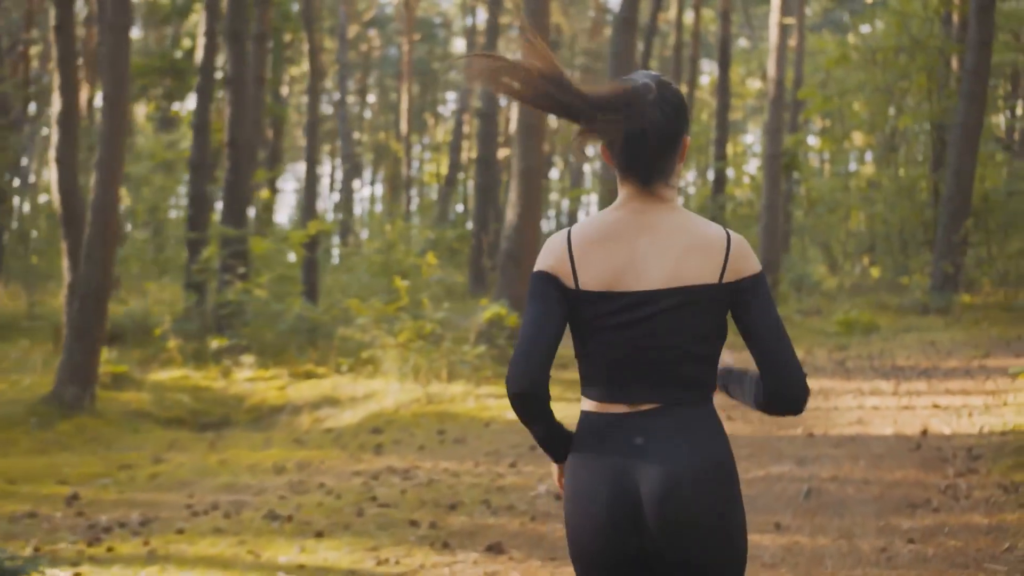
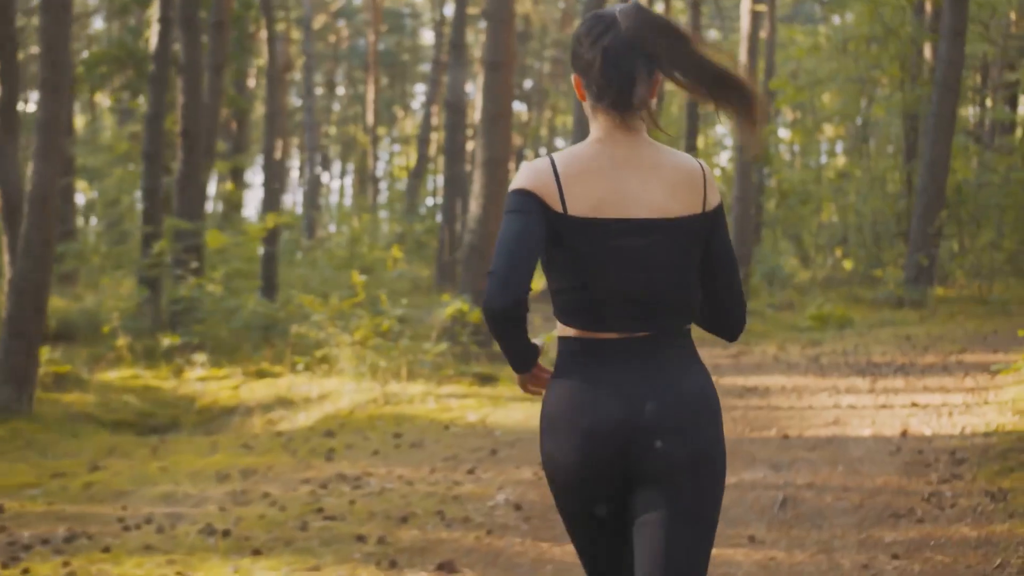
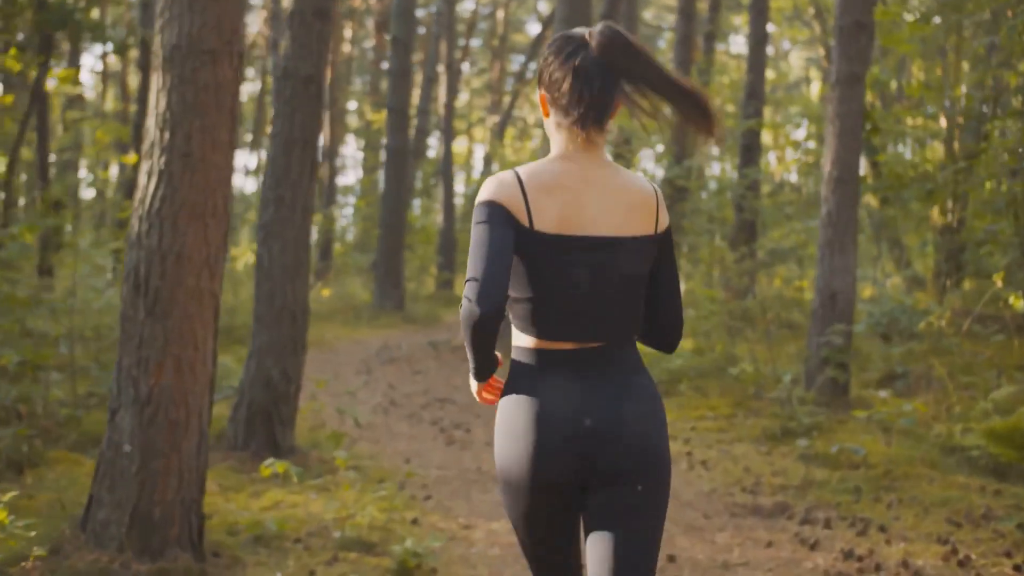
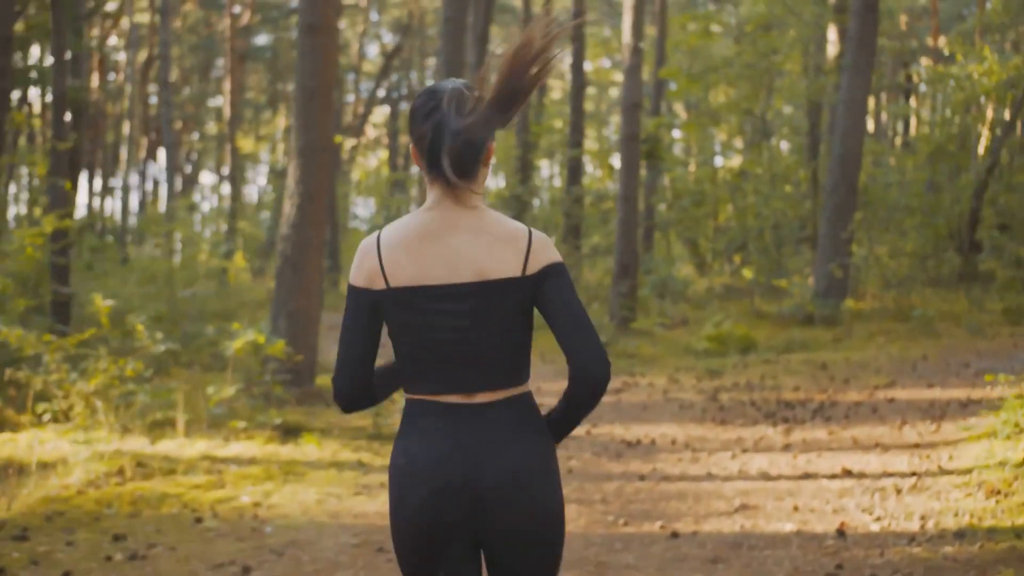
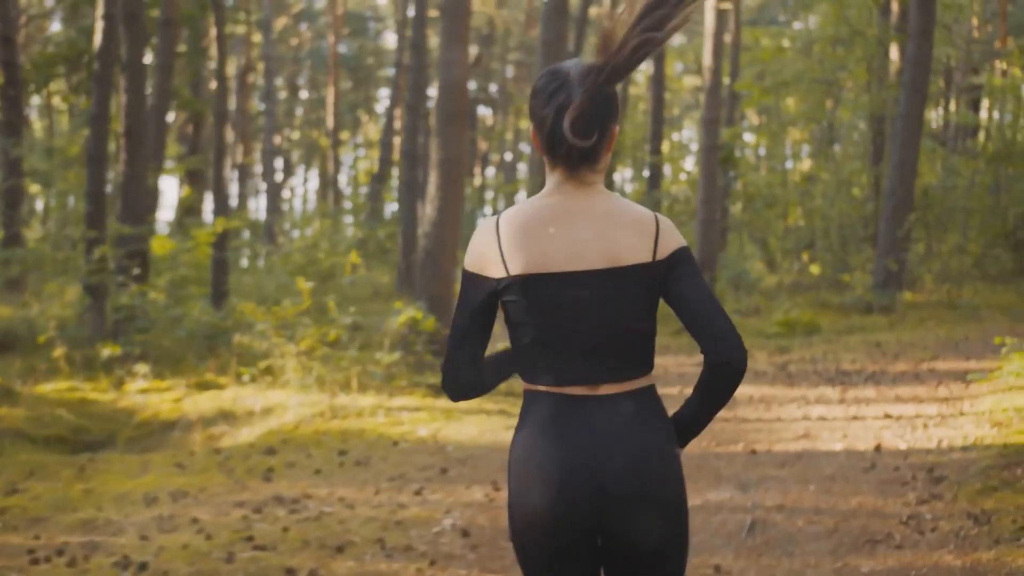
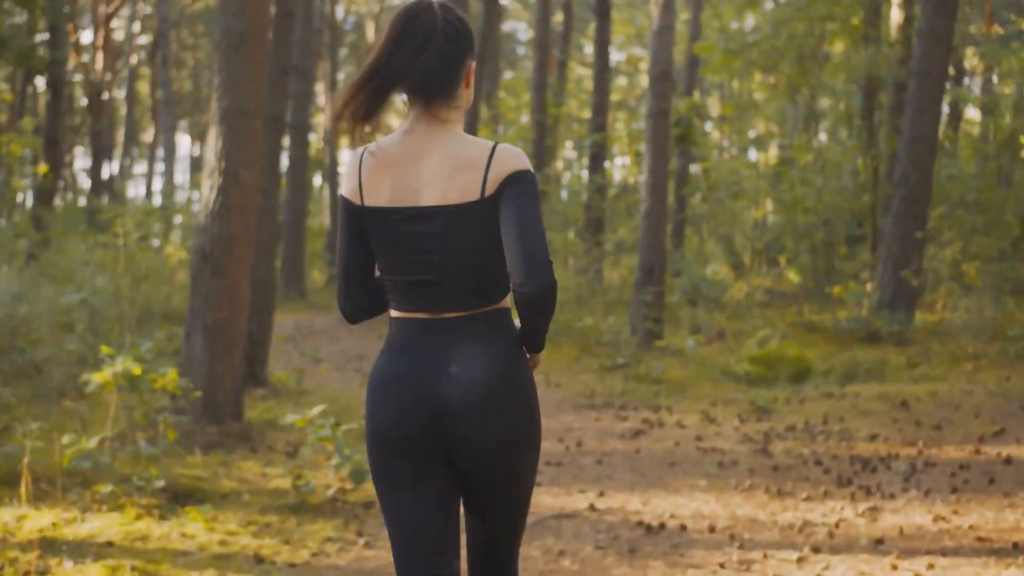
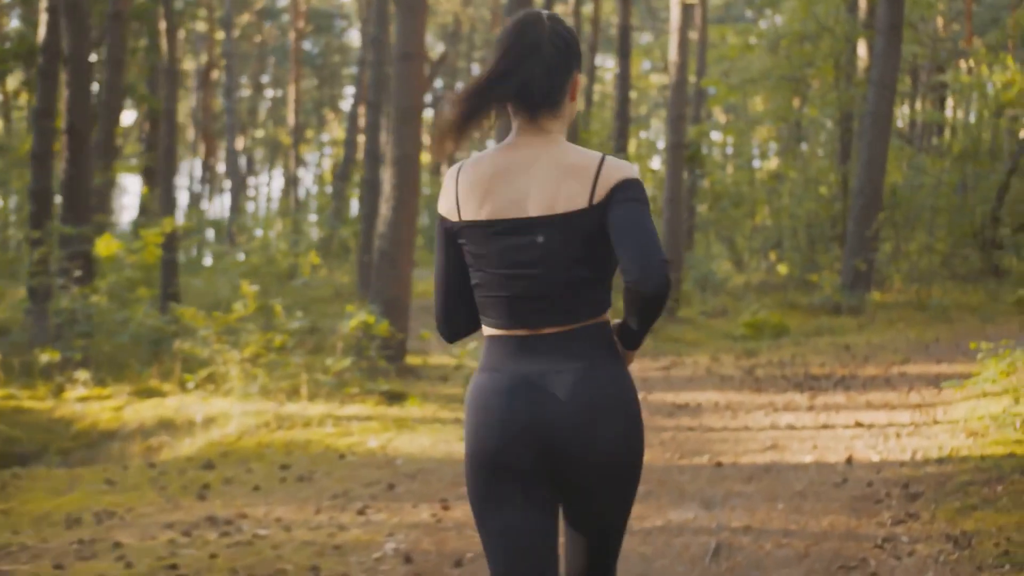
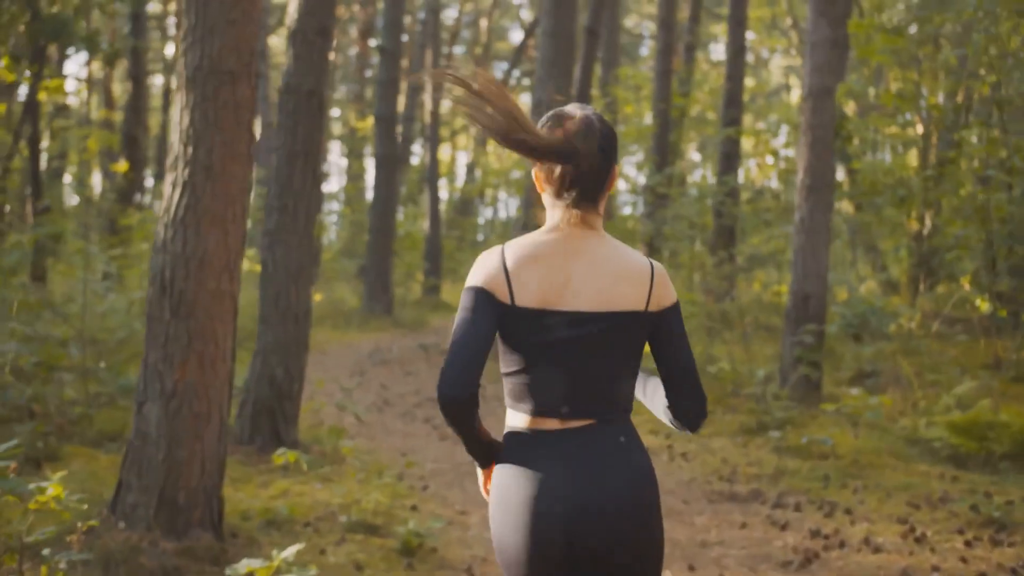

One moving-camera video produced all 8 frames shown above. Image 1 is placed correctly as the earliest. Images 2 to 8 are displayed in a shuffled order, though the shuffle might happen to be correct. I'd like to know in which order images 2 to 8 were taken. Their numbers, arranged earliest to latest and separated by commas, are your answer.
2, 5, 7, 4, 6, 8, 3
